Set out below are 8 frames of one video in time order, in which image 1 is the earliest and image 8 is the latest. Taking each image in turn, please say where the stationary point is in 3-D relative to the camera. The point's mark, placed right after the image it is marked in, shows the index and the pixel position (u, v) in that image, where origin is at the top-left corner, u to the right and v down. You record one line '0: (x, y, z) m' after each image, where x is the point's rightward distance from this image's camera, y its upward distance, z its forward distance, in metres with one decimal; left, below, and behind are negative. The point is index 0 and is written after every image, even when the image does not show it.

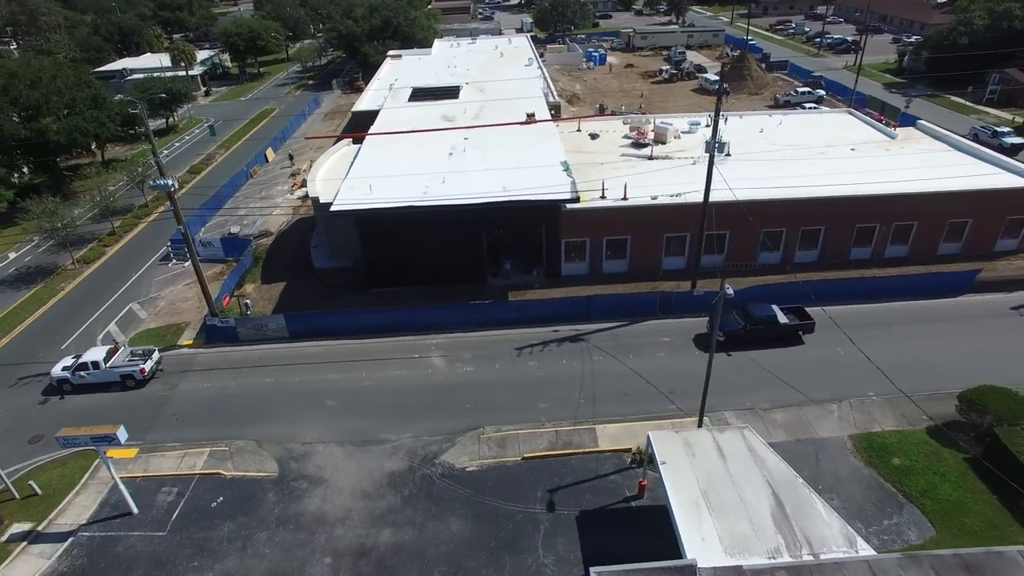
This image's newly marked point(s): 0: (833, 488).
0: (+10.2, -6.3, +18.8) m
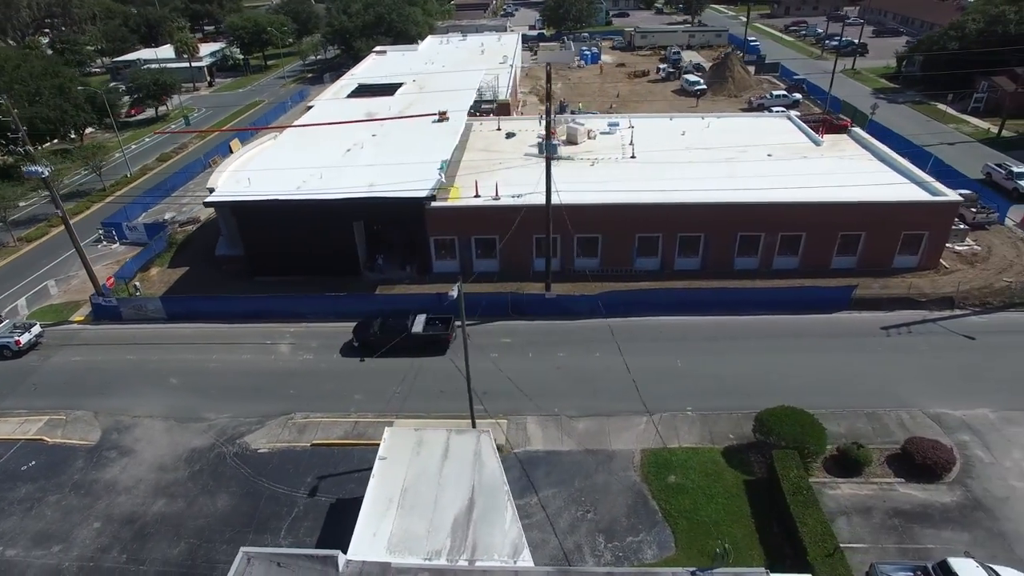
0: (+2.6, -6.6, +18.7) m
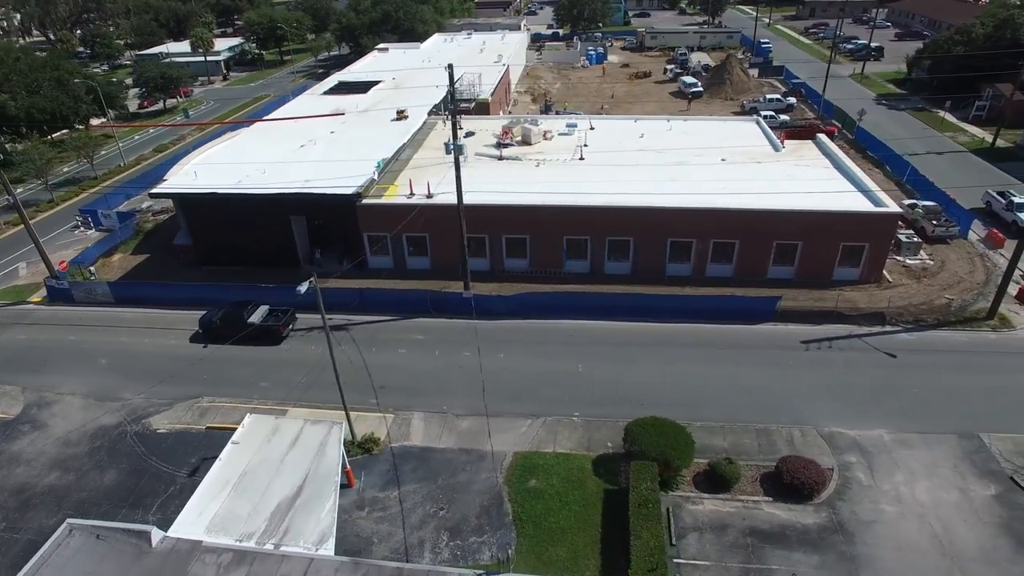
0: (-1.8, -6.6, +18.8) m
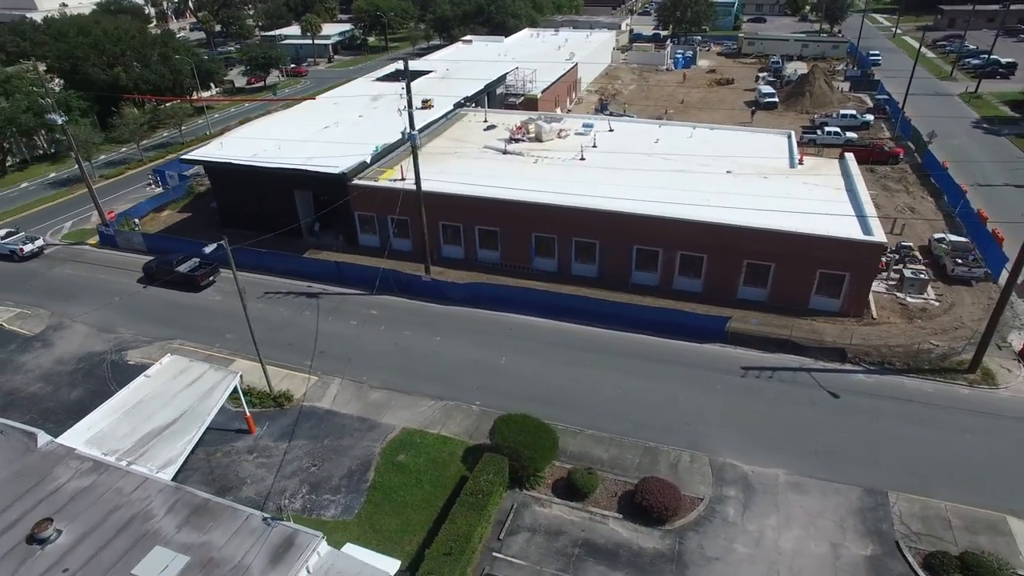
0: (-6.1, -5.7, +20.2) m
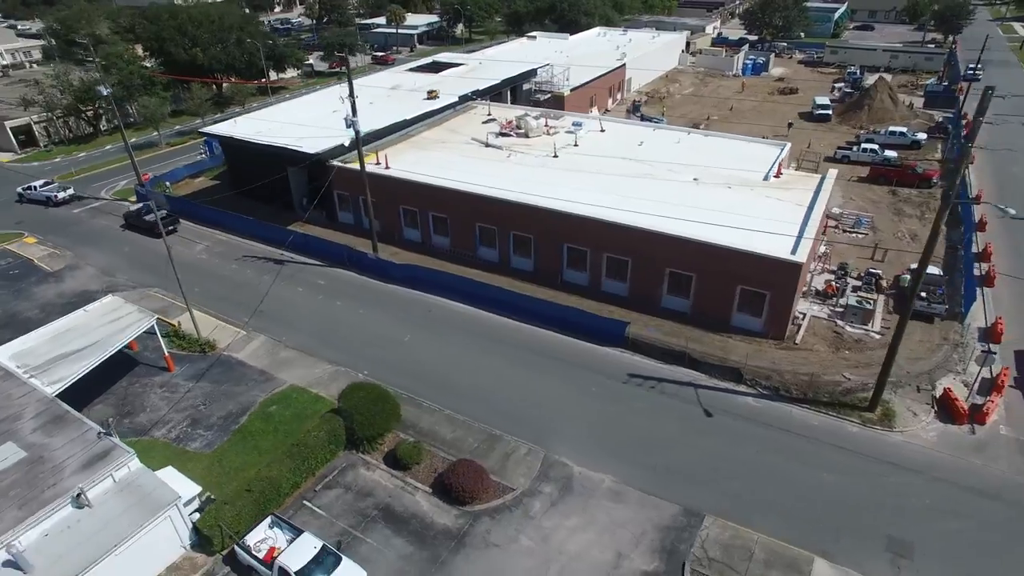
0: (-11.1, -4.3, +22.6) m
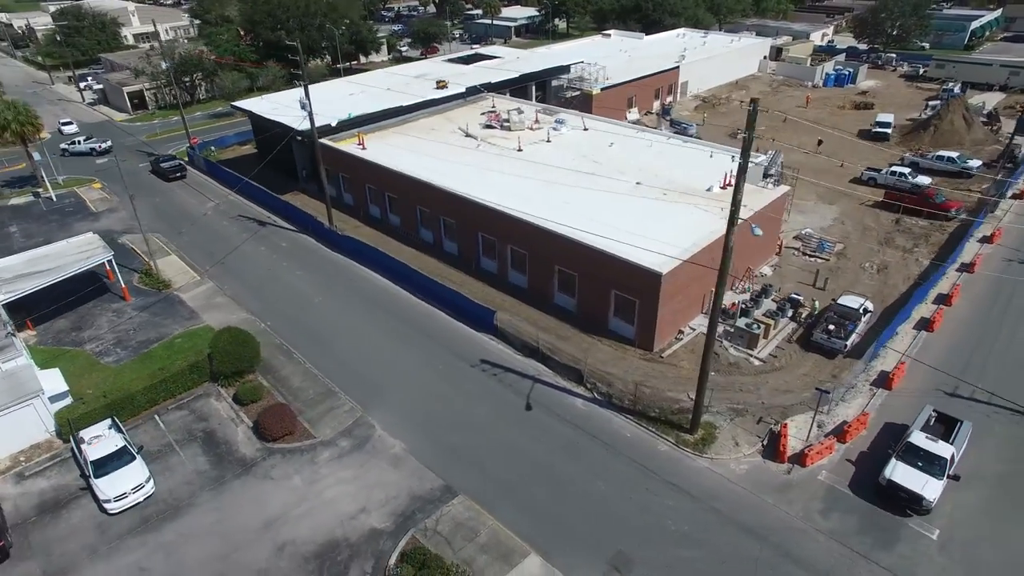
0: (-16.5, -1.9, +26.9) m
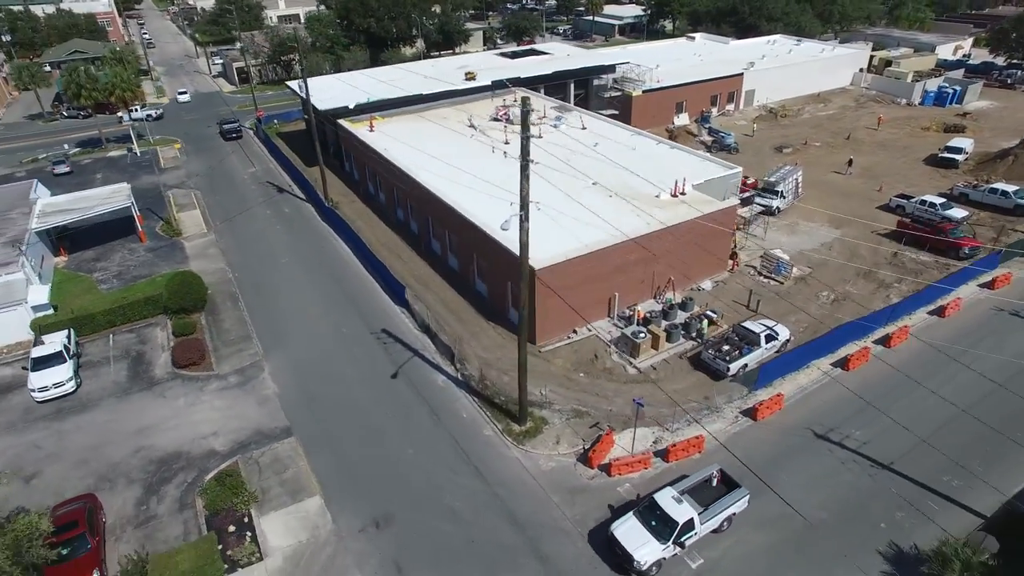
0: (-19.6, +1.1, +32.0) m
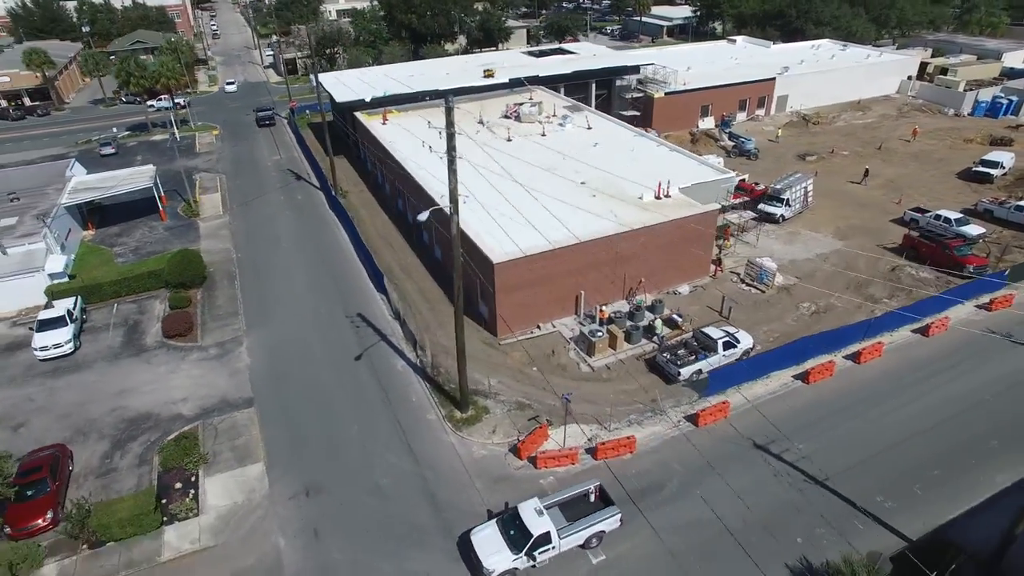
0: (-20.2, +2.6, +34.4) m
